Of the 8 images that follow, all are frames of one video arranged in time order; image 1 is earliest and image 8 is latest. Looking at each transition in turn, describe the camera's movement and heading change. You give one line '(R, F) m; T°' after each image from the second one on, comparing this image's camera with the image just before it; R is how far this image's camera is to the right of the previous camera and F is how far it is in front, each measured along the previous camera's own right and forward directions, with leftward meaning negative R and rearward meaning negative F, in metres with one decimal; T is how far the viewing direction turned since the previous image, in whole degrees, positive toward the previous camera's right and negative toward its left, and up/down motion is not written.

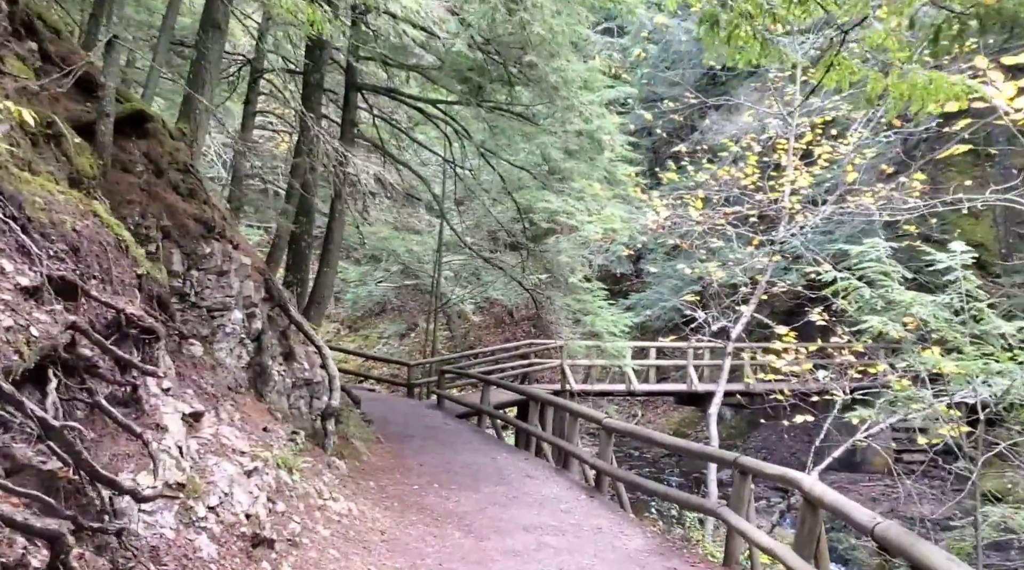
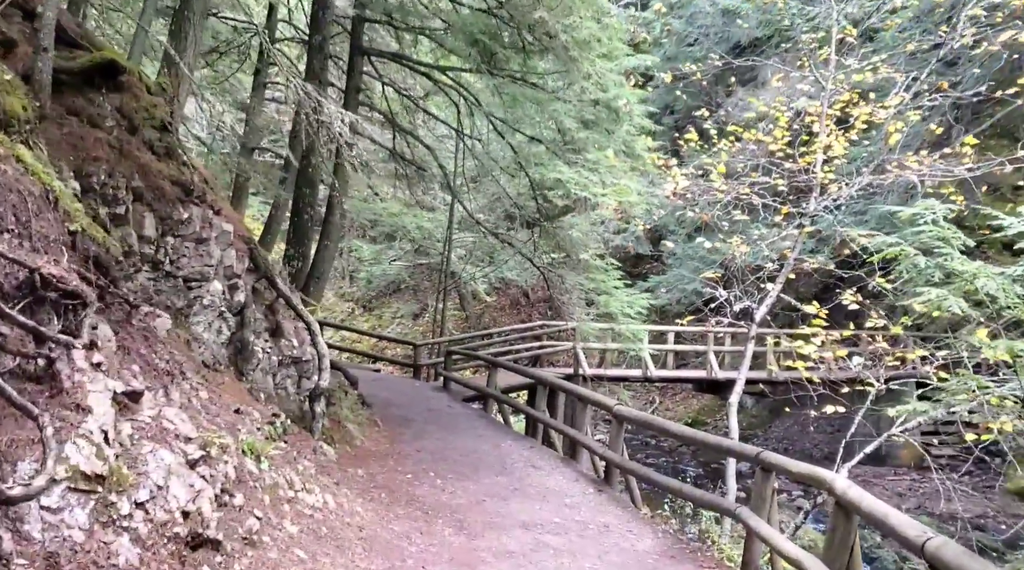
(+0.1, +0.6) m; -1°
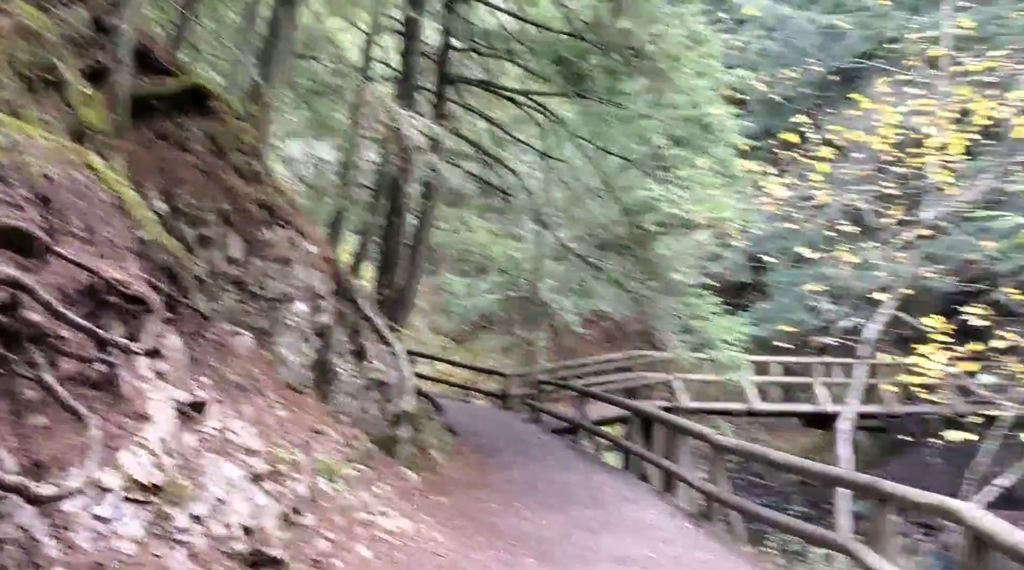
(+0.1, +0.3) m; -6°
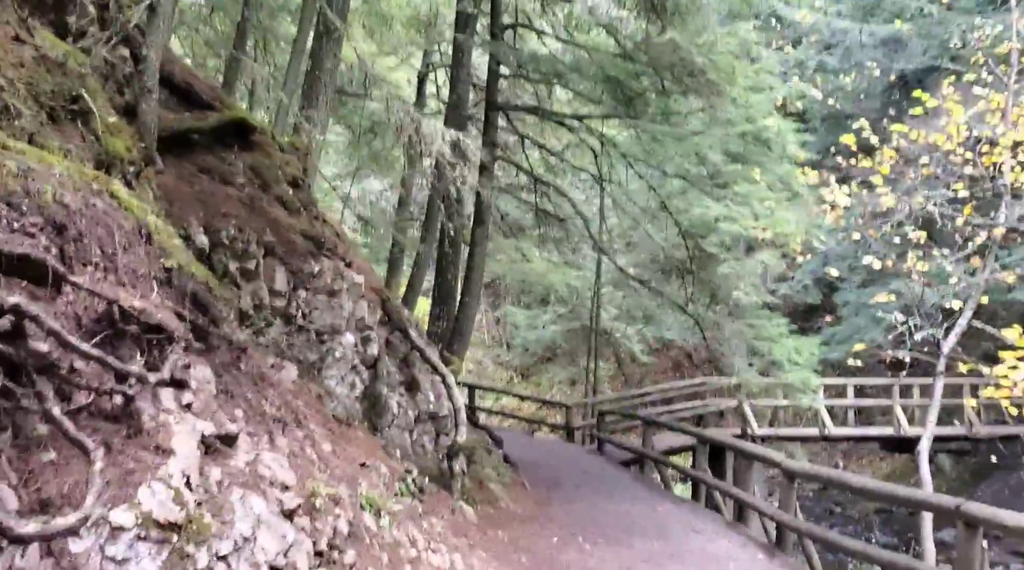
(+0.1, +0.2) m; -4°
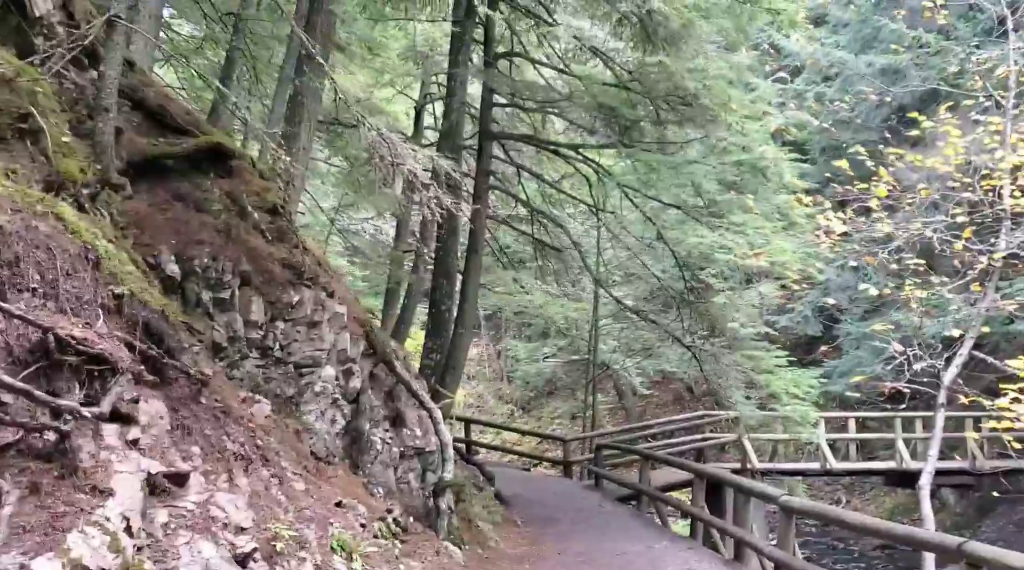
(+0.1, +0.2) m; 0°
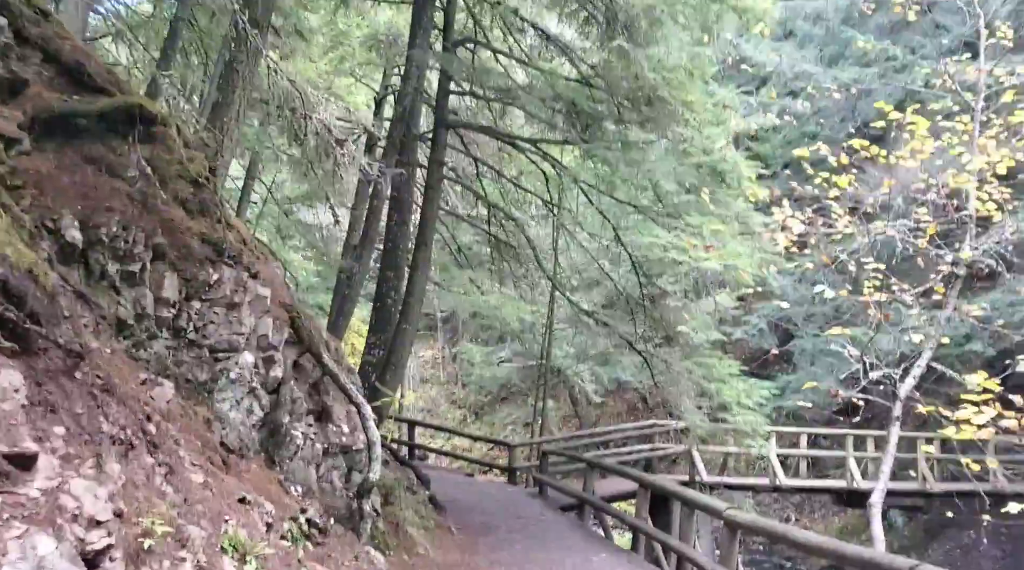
(+0.2, +0.4) m; +2°
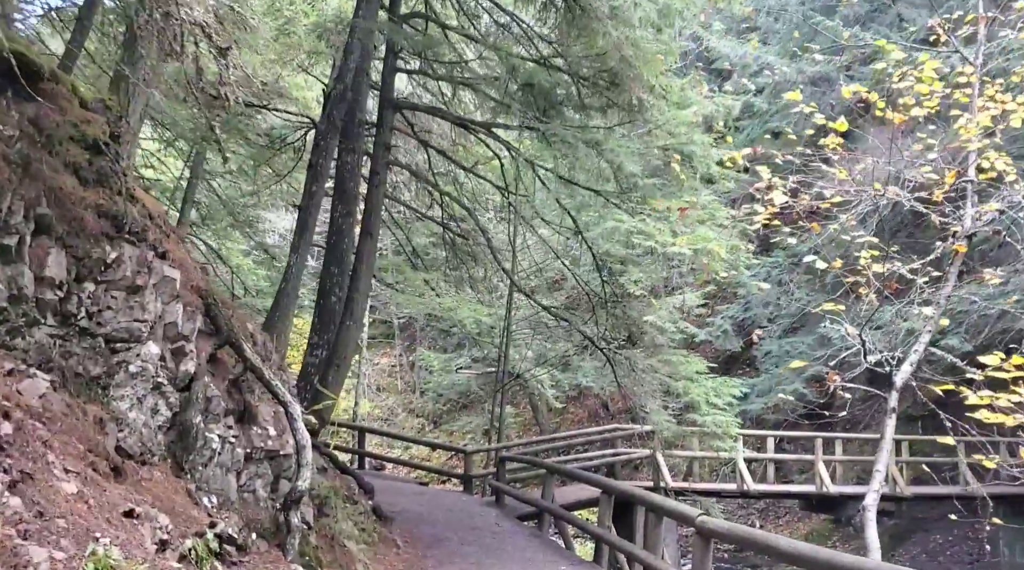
(+0.1, +0.7) m; +2°
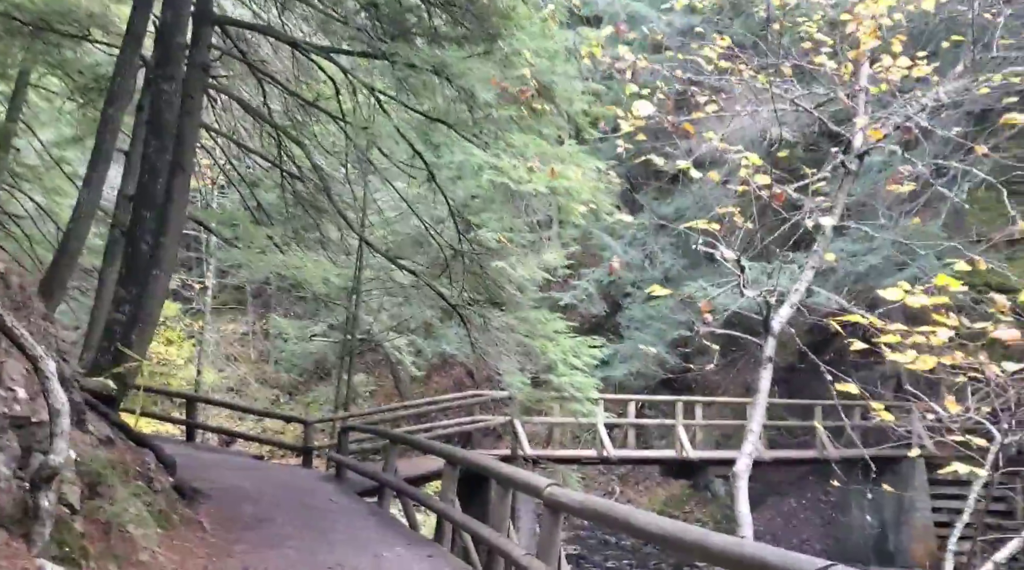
(+0.3, +1.0) m; +8°
